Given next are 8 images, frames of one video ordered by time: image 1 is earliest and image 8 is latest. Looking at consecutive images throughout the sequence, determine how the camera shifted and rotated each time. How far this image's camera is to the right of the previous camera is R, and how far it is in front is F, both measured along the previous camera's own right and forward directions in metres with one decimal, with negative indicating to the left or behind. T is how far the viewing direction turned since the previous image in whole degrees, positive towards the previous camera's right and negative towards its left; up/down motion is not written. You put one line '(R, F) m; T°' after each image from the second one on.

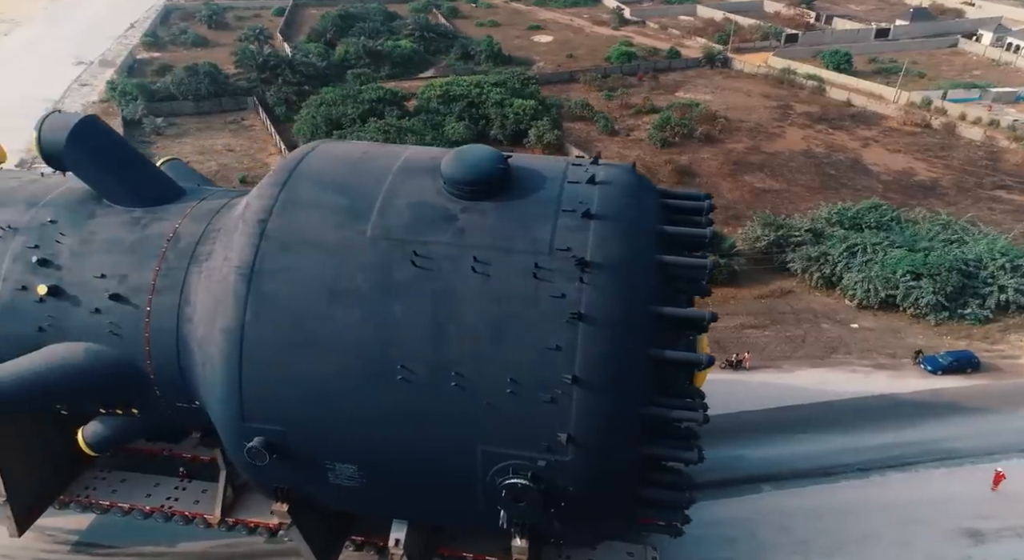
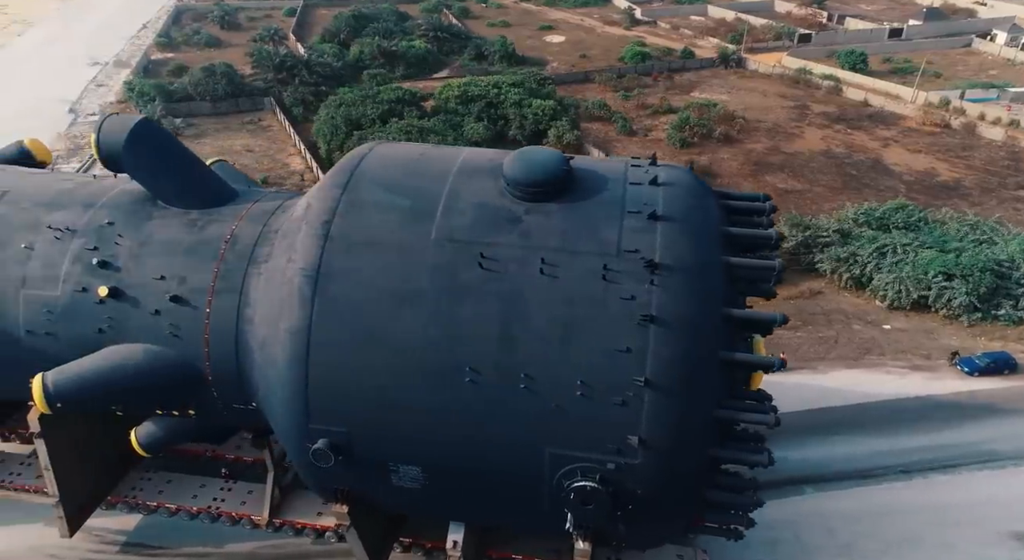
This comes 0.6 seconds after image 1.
(-0.7, 0.0) m; 0°
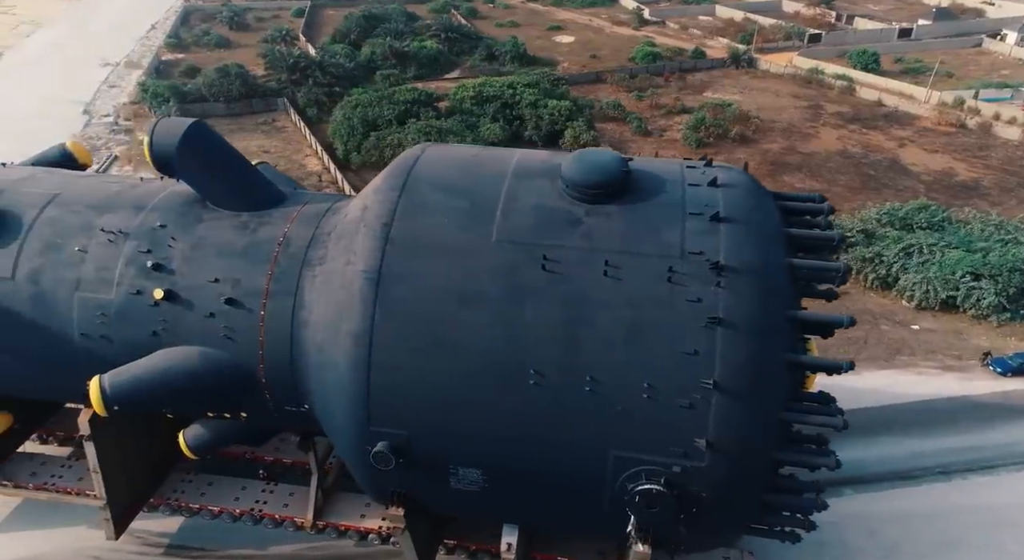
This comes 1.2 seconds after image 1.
(-0.7, 0.0) m; 0°
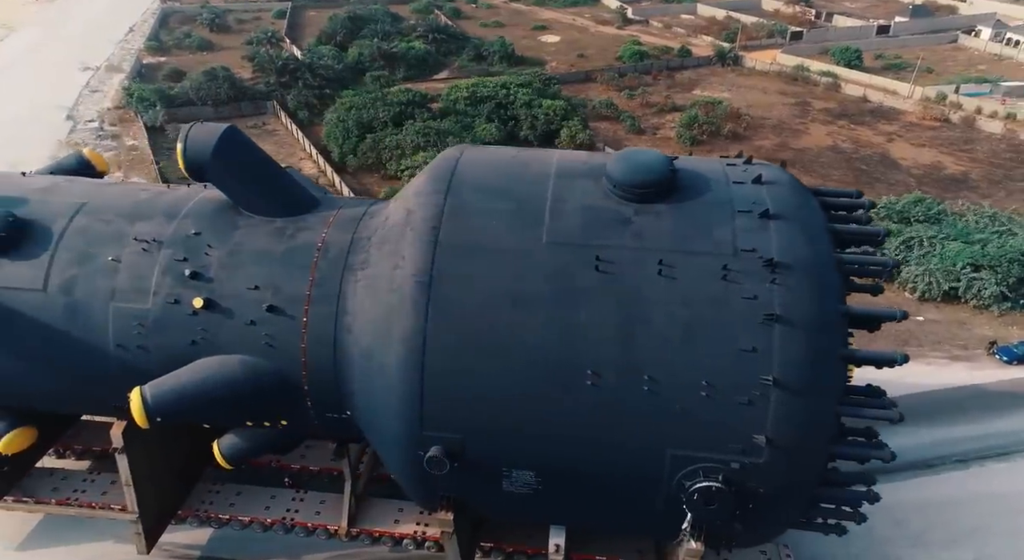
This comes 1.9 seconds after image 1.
(-0.9, 0.0) m; +2°
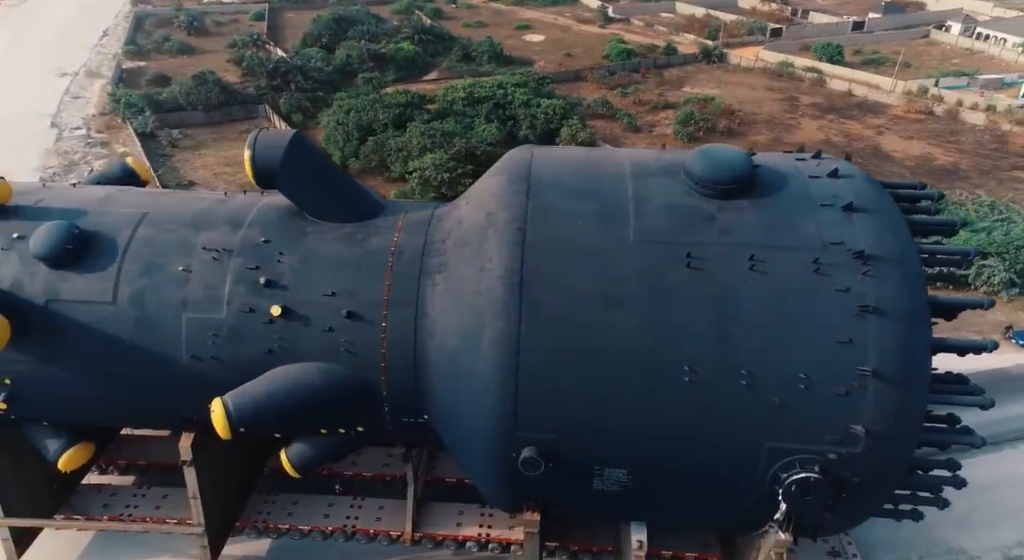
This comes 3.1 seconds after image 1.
(-1.4, 0.0) m; +2°
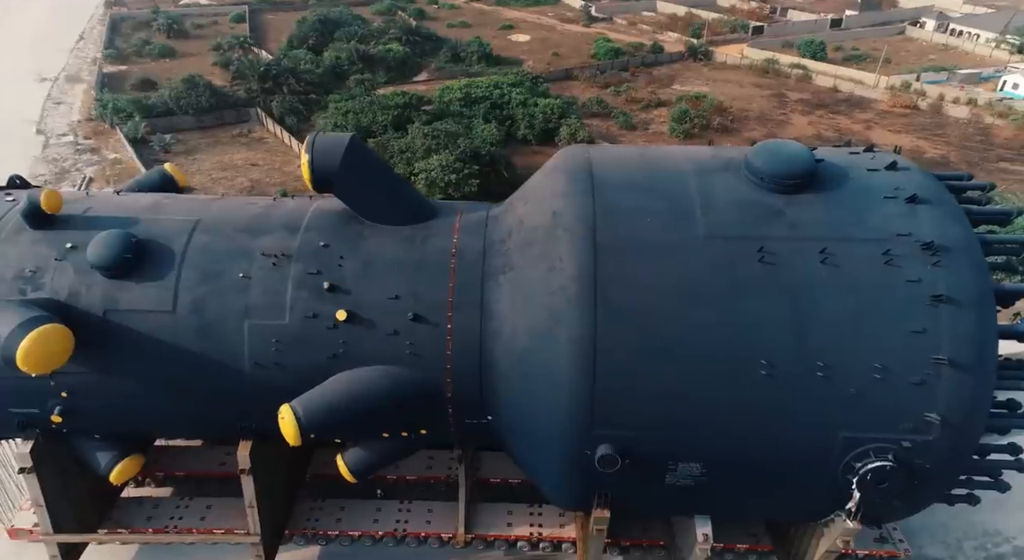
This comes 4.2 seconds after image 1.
(-1.2, 0.0) m; +2°
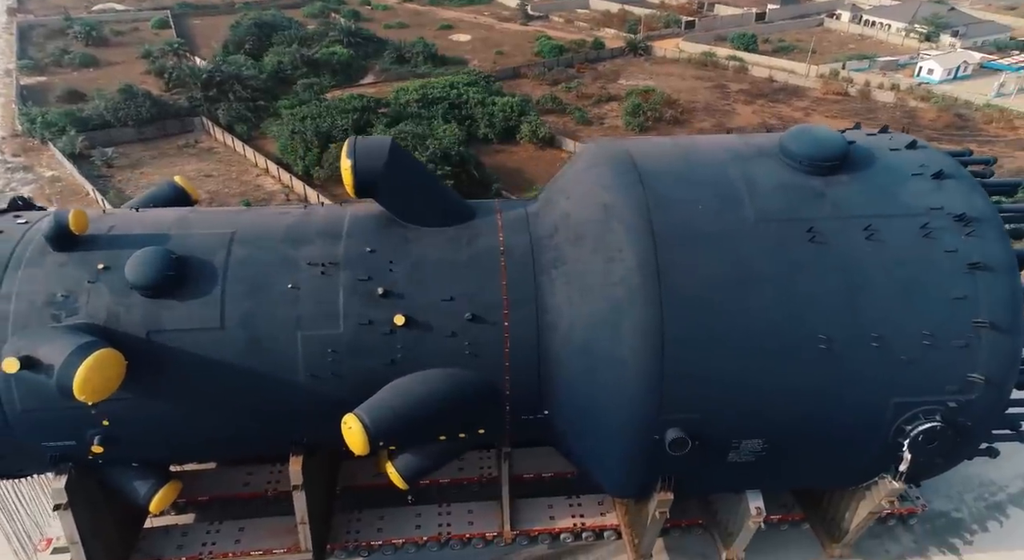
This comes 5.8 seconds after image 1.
(-1.6, 0.0) m; +6°
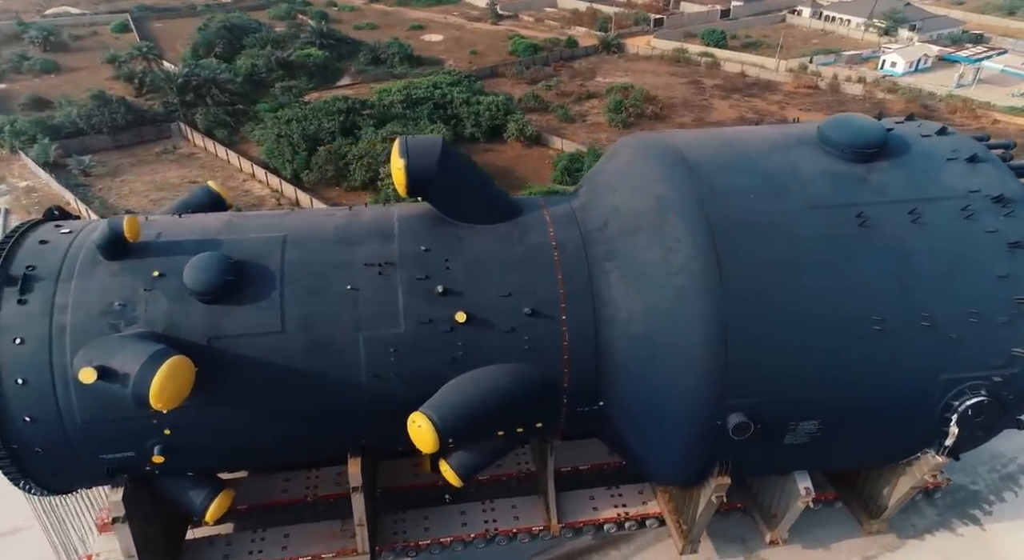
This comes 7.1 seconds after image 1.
(-1.2, 0.0) m; +3°
